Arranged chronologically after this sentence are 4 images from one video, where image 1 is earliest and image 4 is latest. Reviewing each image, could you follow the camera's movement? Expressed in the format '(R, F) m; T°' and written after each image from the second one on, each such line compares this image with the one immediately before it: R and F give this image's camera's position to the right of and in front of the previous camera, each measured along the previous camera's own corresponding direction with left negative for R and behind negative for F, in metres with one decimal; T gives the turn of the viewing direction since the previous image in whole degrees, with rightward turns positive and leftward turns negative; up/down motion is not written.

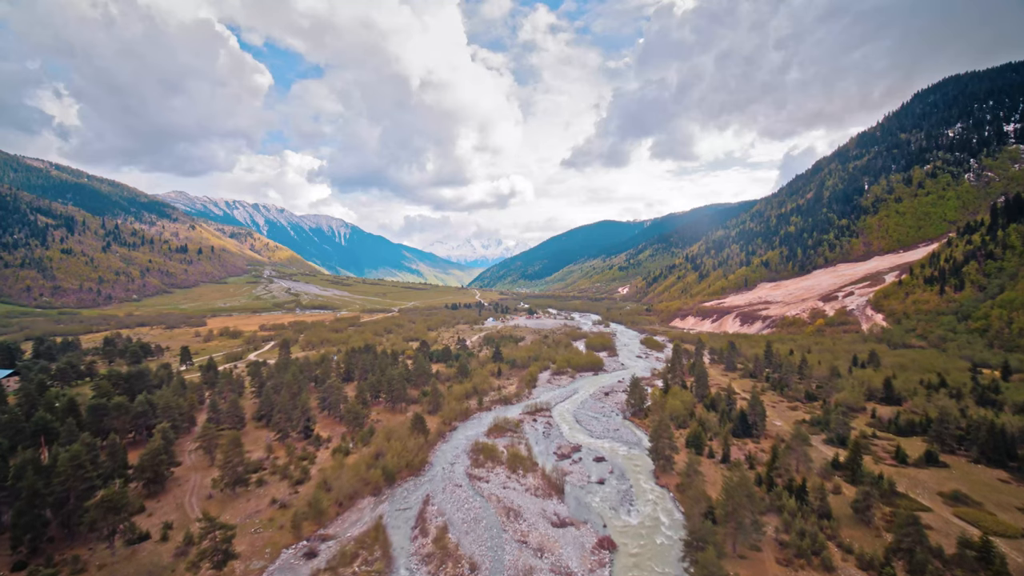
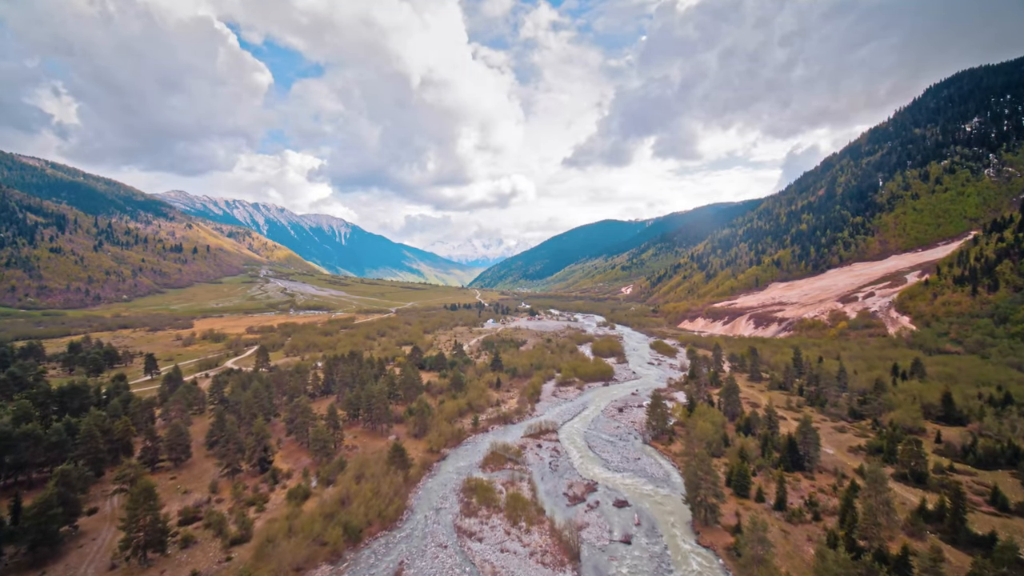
(+0.1, +8.3) m; 0°
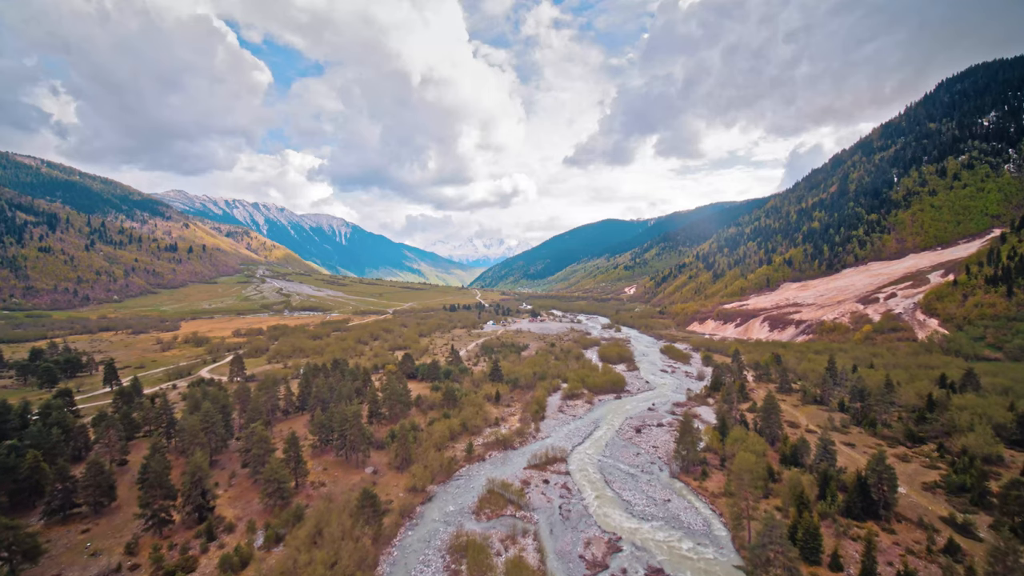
(0.0, +7.9) m; 0°
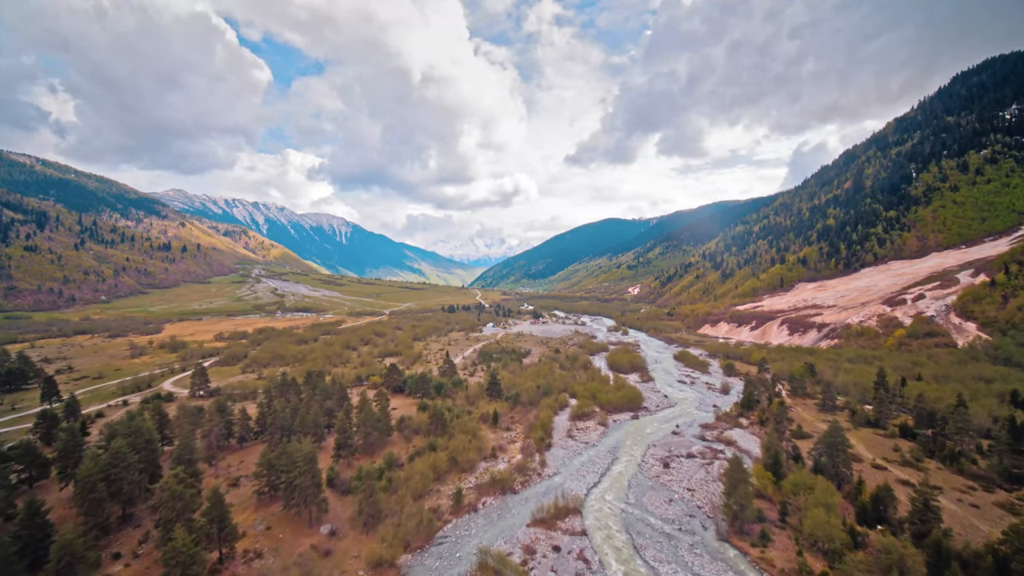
(+0.1, +9.1) m; 0°
